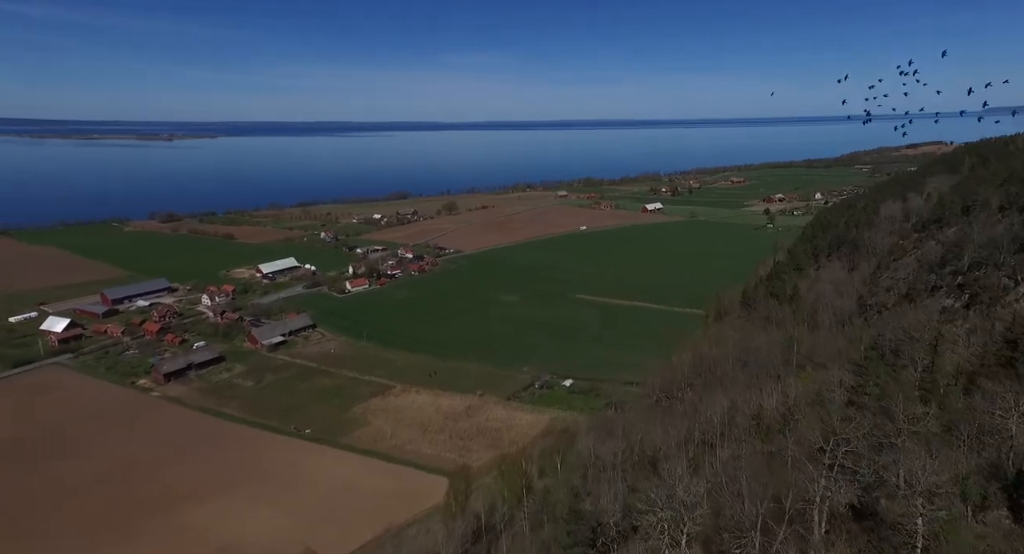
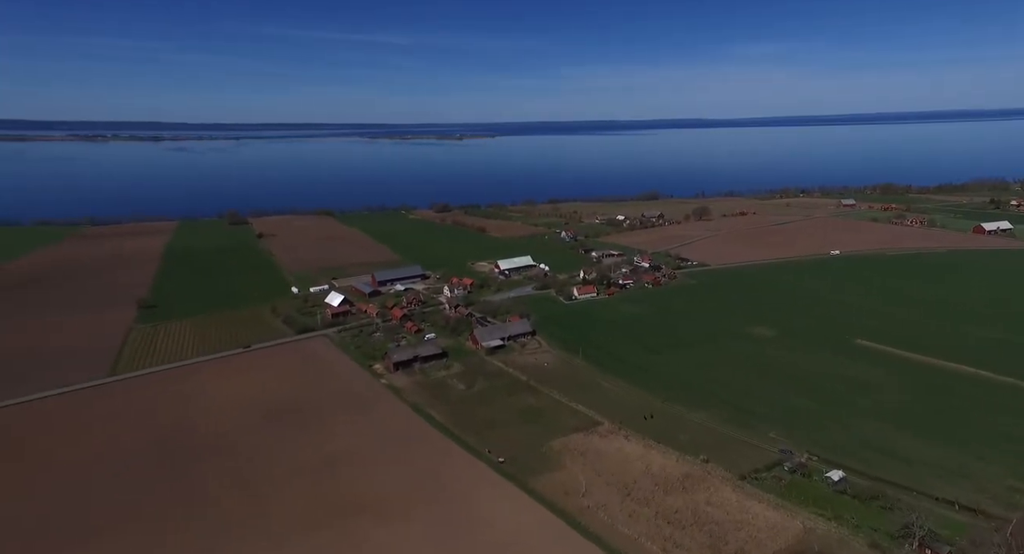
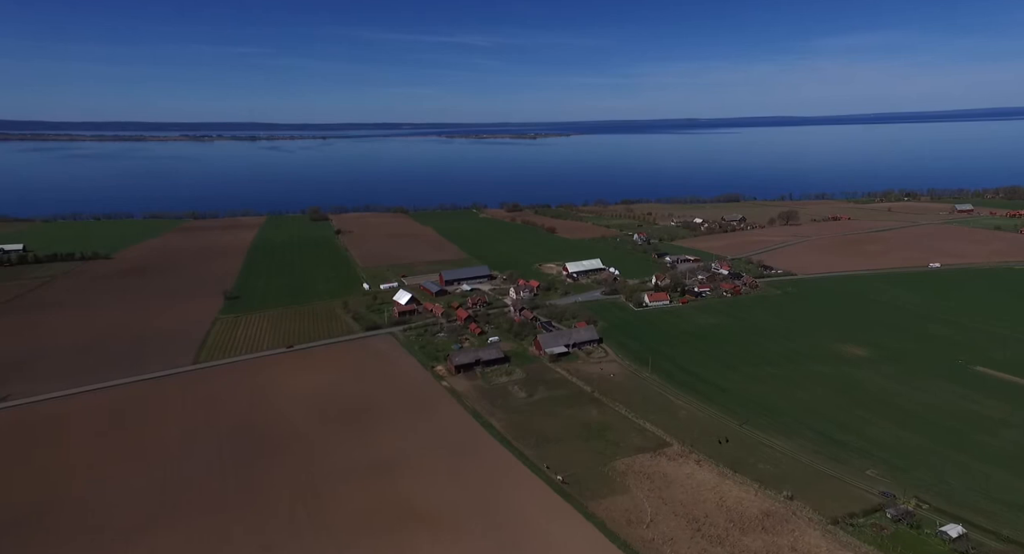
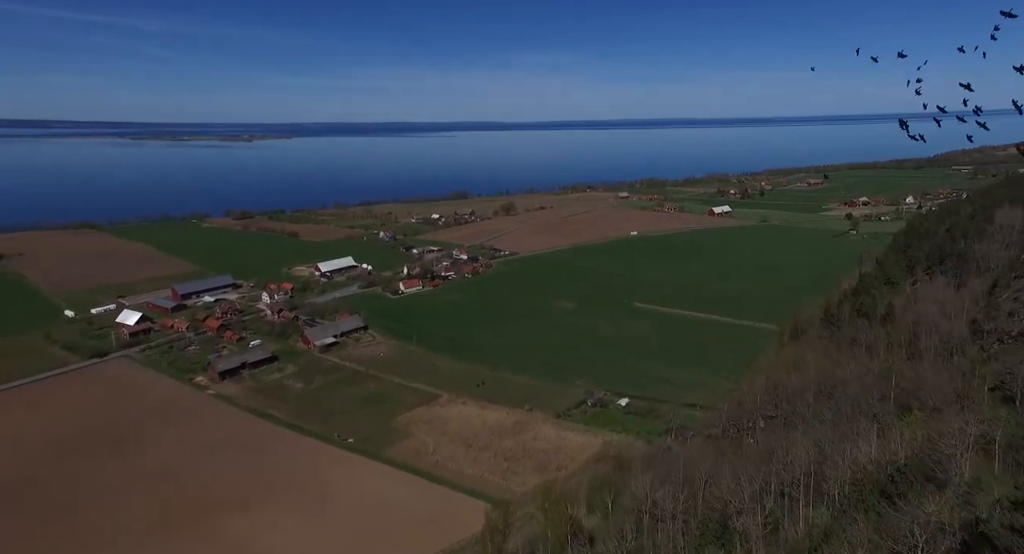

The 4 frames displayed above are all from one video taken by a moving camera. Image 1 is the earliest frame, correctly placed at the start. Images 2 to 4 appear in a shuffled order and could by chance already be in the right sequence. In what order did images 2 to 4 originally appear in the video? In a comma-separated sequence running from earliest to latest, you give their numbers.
4, 2, 3
